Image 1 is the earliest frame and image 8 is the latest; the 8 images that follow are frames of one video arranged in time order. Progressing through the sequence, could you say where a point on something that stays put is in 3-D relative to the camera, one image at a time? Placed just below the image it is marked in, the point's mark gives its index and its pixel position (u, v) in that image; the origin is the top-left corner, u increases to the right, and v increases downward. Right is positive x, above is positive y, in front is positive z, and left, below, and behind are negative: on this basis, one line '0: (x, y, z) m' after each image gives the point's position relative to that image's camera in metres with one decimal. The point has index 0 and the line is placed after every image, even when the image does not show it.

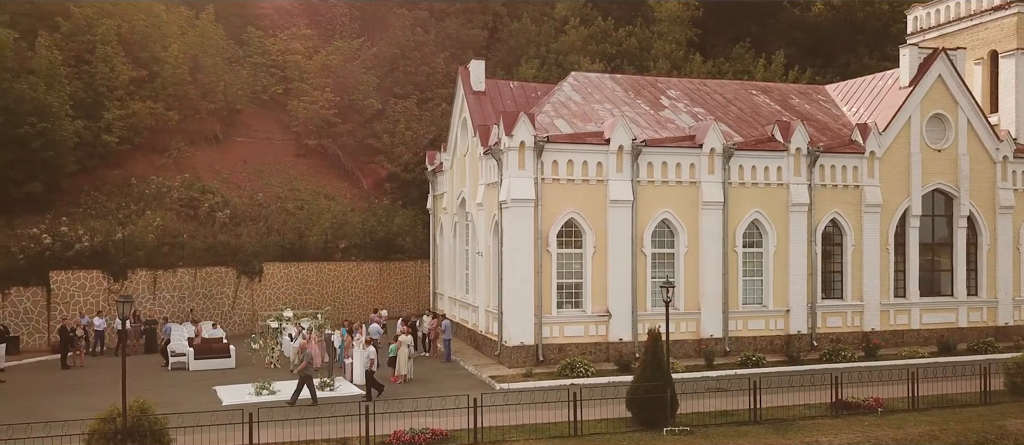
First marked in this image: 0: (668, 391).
0: (+3.2, -3.5, +17.5) m
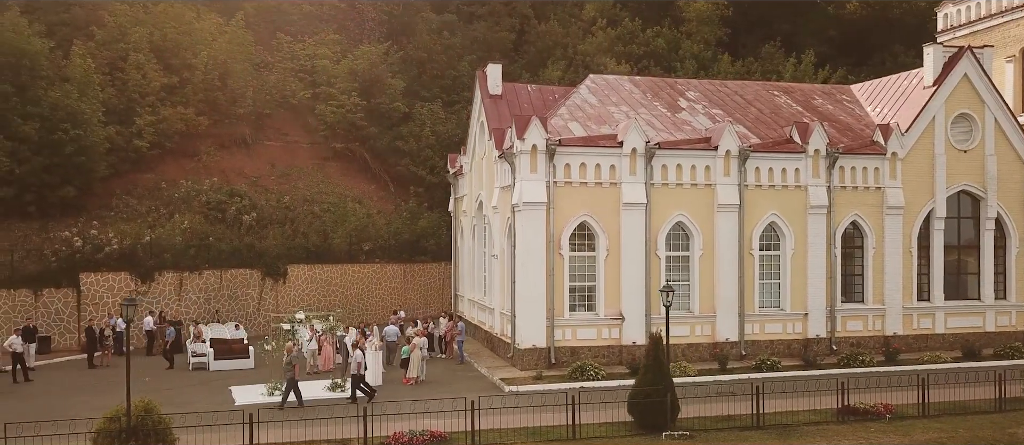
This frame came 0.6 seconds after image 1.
0: (+3.2, -3.6, +17.5) m
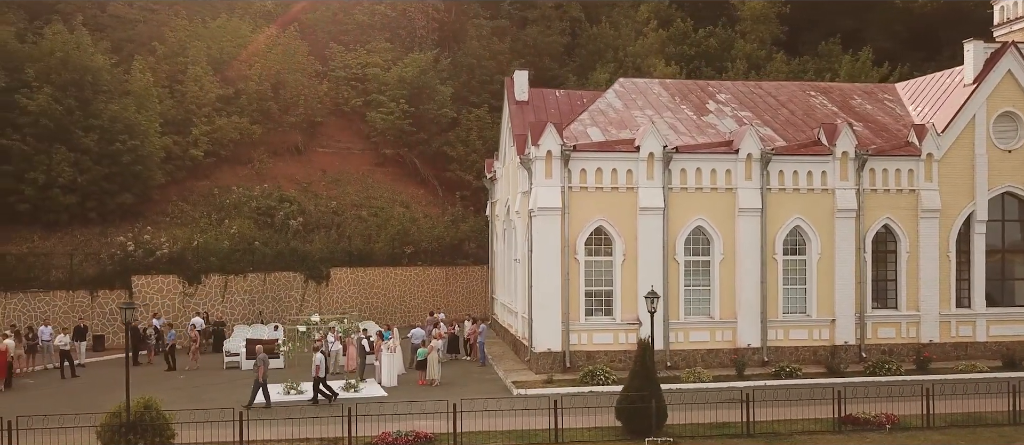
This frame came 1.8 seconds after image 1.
0: (+3.0, -3.7, +17.6) m
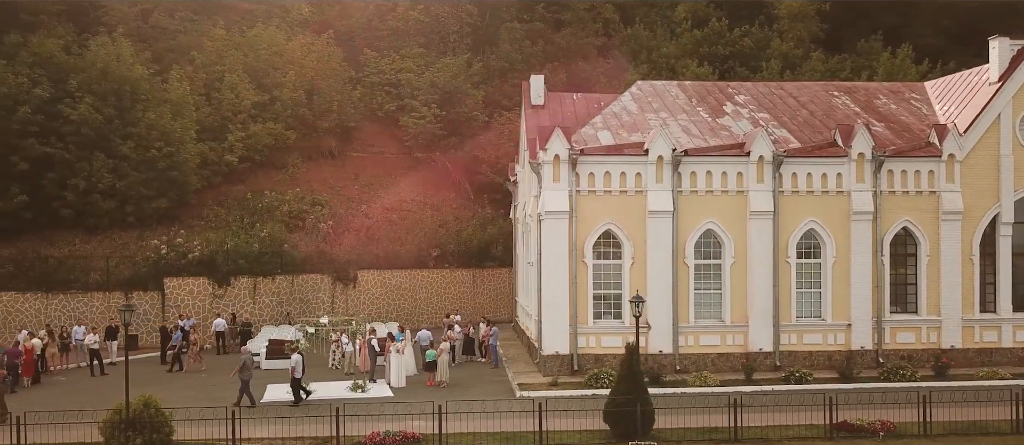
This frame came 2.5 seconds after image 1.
0: (+2.7, -3.8, +17.6) m
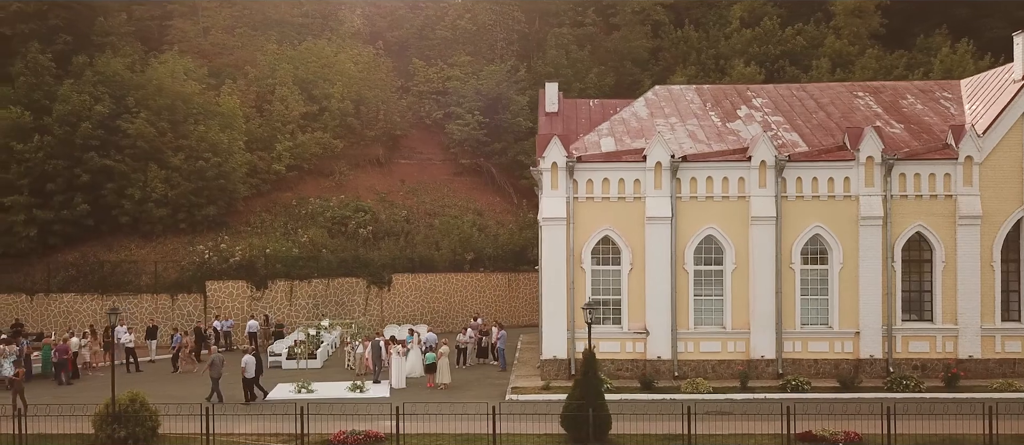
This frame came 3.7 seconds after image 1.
0: (+1.7, -4.0, +17.9) m
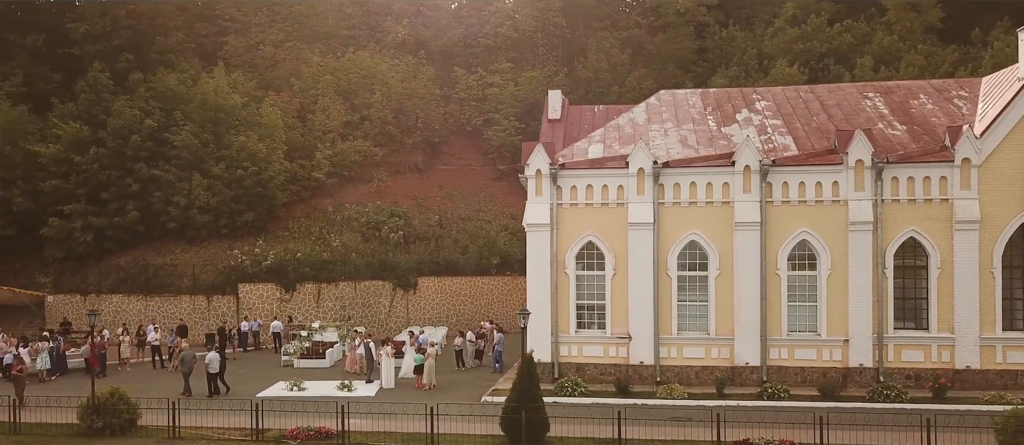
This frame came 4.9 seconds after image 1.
0: (+0.3, -4.2, +18.4) m
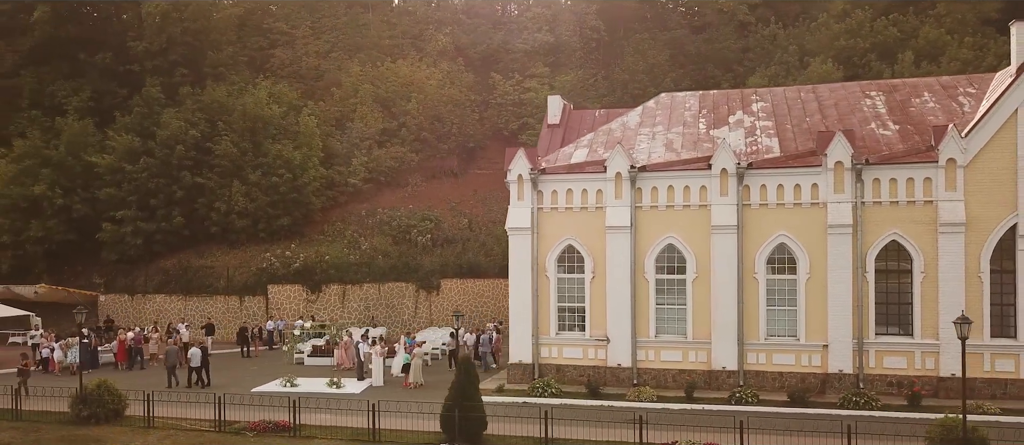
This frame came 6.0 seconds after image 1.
0: (-1.2, -4.3, +19.1) m
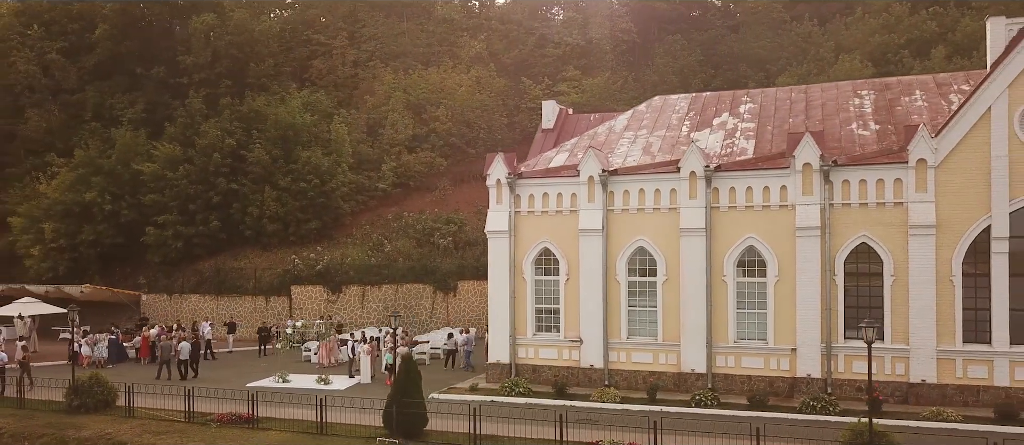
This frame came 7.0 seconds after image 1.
0: (-2.7, -4.4, +20.0) m
